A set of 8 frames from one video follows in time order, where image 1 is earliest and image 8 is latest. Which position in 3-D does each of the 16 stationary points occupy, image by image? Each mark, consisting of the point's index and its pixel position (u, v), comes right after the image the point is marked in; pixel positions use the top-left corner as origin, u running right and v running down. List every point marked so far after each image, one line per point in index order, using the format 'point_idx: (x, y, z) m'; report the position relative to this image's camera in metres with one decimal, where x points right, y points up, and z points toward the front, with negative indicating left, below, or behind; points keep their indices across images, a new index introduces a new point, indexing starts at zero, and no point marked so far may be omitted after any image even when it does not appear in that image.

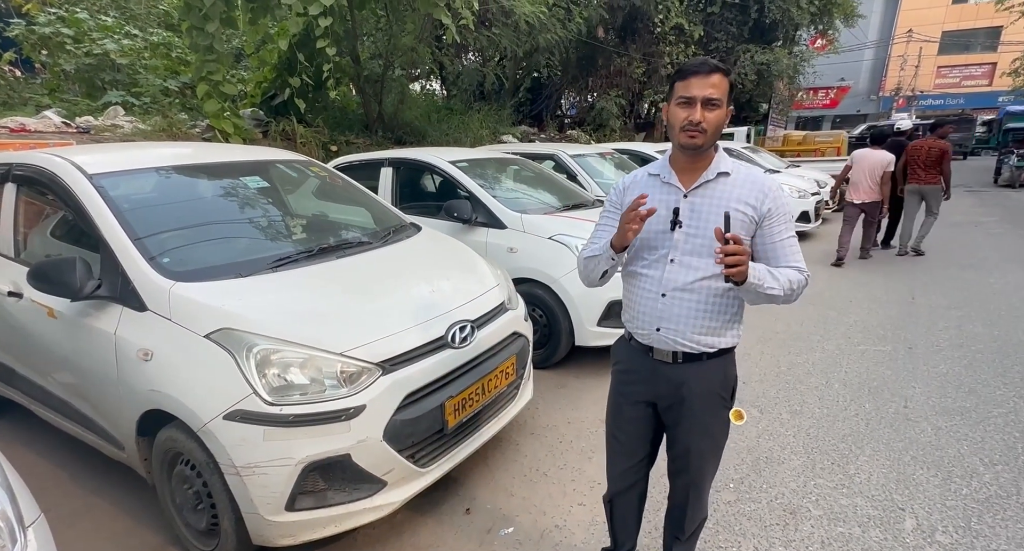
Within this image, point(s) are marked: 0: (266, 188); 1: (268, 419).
0: (-1.4, +0.5, +2.6) m
1: (-0.8, -0.5, +1.6) m
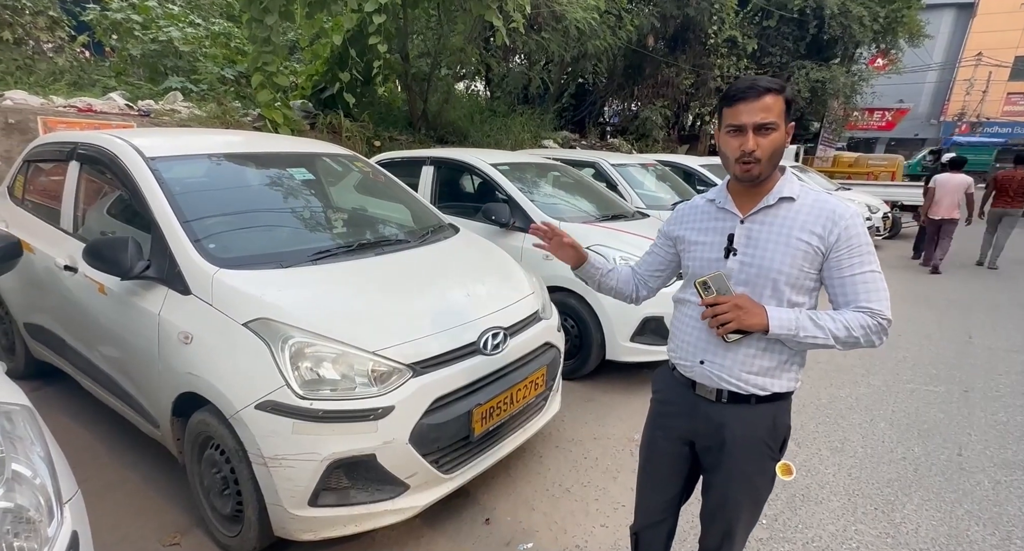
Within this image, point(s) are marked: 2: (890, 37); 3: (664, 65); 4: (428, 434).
0: (-1.1, +0.5, +2.7) m
1: (-0.7, -0.5, +1.6) m
2: (+9.4, +6.0, +11.7) m
3: (+3.5, +4.9, +10.9) m
4: (-0.3, -0.6, +1.7) m
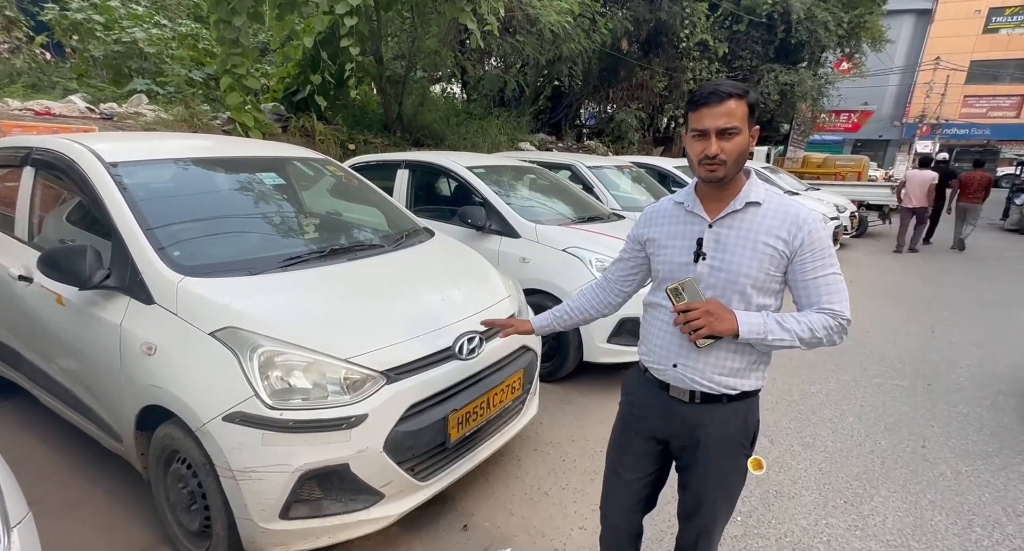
0: (-1.3, +0.5, +2.6) m
1: (-0.8, -0.5, +1.5) m
2: (+8.8, +6.1, +12.1) m
3: (+3.0, +4.9, +11.0) m
4: (-0.4, -0.6, +1.7) m
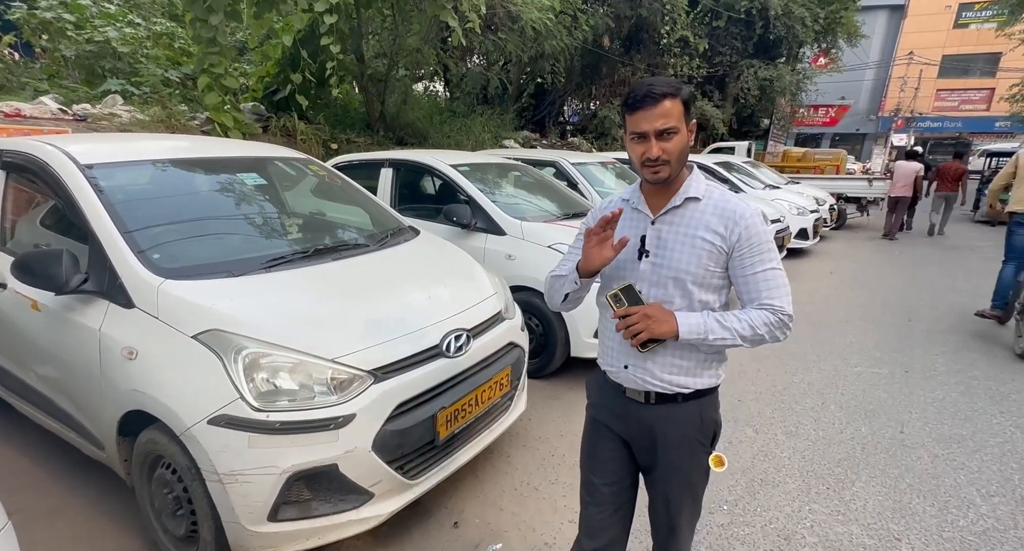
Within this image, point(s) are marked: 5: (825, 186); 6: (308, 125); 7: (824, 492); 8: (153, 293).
0: (-1.4, +0.5, +2.6) m
1: (-0.8, -0.5, +1.5) m
2: (+8.4, +6.3, +12.3) m
3: (+2.6, +5.0, +11.1) m
4: (-0.4, -0.6, +1.7) m
5: (+6.9, +2.0, +10.4) m
6: (-2.7, +2.0, +6.1) m
7: (+1.5, -1.0, +2.3) m
8: (-1.3, -0.1, +1.7) m
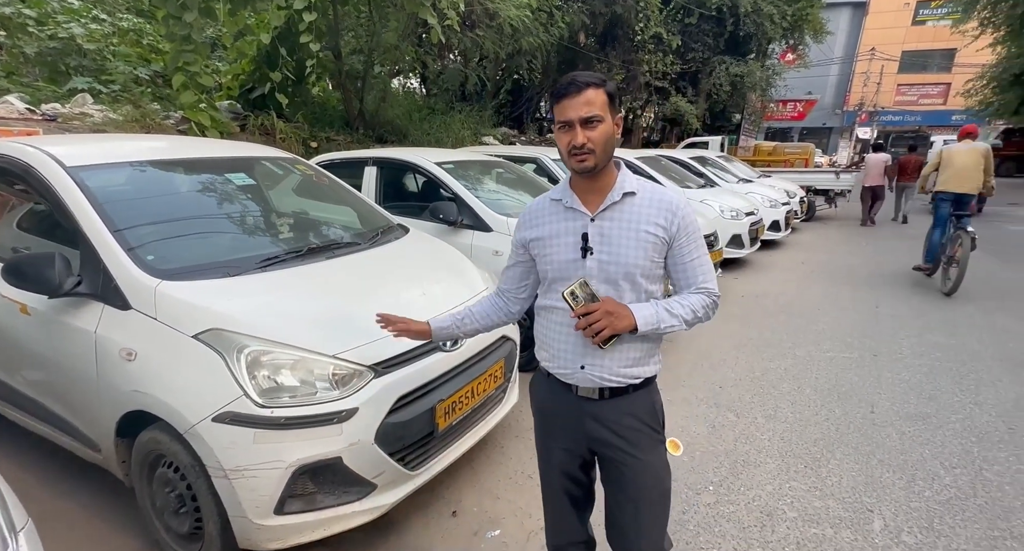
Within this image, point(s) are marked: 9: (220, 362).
0: (-1.4, +0.5, +2.6) m
1: (-0.8, -0.5, +1.5) m
2: (+7.7, +6.6, +12.7) m
3: (+2.0, +5.1, +11.2) m
4: (-0.4, -0.6, +1.8) m
5: (+6.5, +2.2, +10.8) m
6: (-2.9, +2.0, +6.0) m
7: (+1.5, -1.0, +2.4) m
8: (-1.3, -0.1, +1.7) m
9: (-1.0, -0.3, +1.6) m
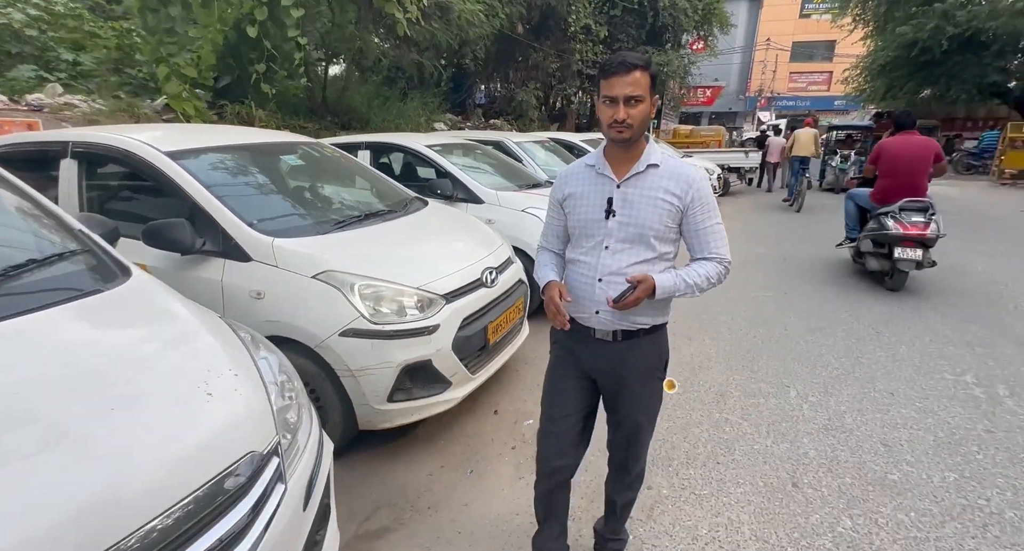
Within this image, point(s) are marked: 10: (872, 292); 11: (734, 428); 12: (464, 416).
0: (-1.4, +0.7, +3.0) m
1: (-0.6, -0.3, +2.1) m
2: (+5.9, +7.5, +14.2) m
3: (+0.5, +5.7, +11.9) m
4: (-0.3, -0.3, +2.4) m
5: (+5.2, +3.1, +12.2) m
6: (-3.4, +2.2, +6.2) m
7: (+1.6, -0.6, +3.3) m
8: (-1.2, +0.1, +2.2) m
9: (-0.8, -0.1, +2.1) m
10: (+3.6, -0.2, +4.6) m
11: (+1.2, -0.8, +2.5) m
12: (-0.3, -0.8, +2.7) m
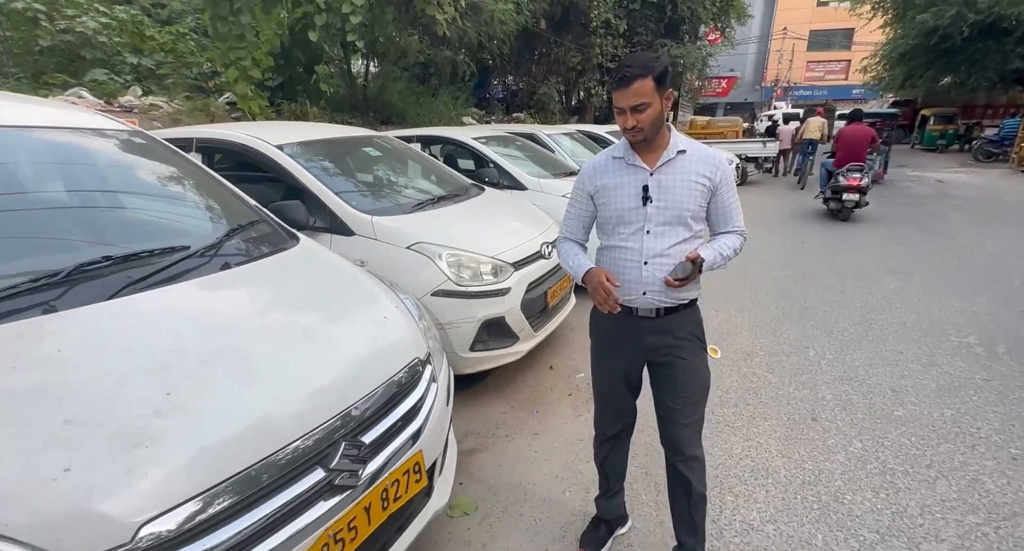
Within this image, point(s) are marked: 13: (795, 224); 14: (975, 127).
0: (-1.1, +0.9, +3.5) m
1: (-0.3, -0.1, +2.5) m
2: (+6.5, +7.9, +14.3) m
3: (+1.1, +6.0, +12.2) m
4: (+0.1, -0.2, +2.8) m
5: (+5.7, +3.4, +12.4) m
6: (-3.0, +2.4, +6.7) m
7: (+2.0, -0.4, +3.7) m
8: (-0.8, +0.3, +2.6) m
9: (-0.4, +0.1, +2.6) m
10: (+4.0, +0.1, +5.0) m
11: (+1.5, -0.6, +2.9) m
12: (+0.1, -0.6, +3.1) m
13: (+4.5, +0.8, +7.6) m
14: (+17.3, +5.6, +17.6) m
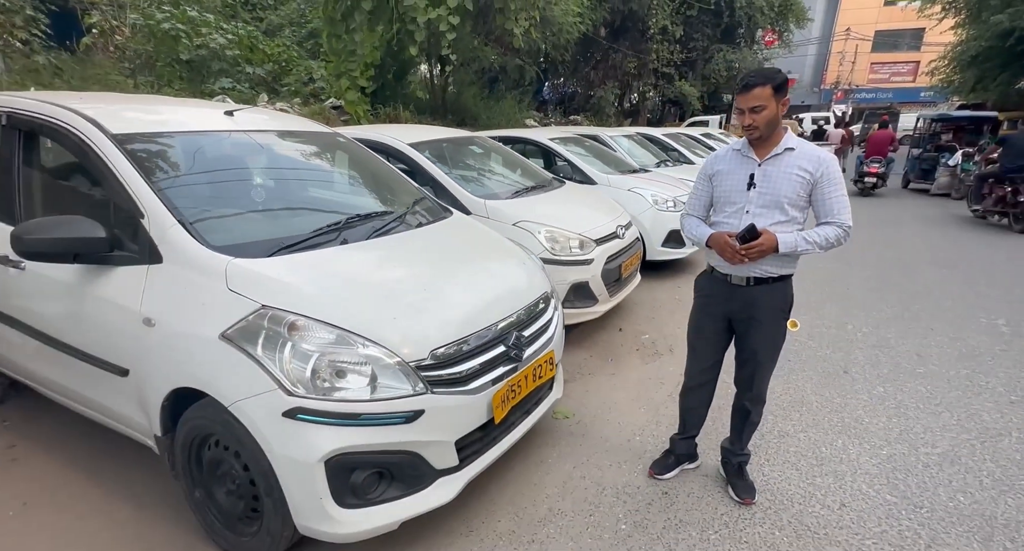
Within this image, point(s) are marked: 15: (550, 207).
0: (-0.4, +1.1, +4.2) m
1: (+0.3, +0.1, +3.2) m
2: (+8.3, +7.8, +14.4) m
3: (+2.7, +6.1, +12.8) m
4: (+0.7, 0.0, +3.4) m
5: (+7.2, +3.3, +12.6) m
6: (-2.0, +2.6, +7.6) m
7: (+2.6, -0.3, +4.2) m
8: (-0.2, +0.5, +3.4) m
9: (+0.1, +0.3, +3.2) m
10: (+4.7, +0.1, +5.3) m
11: (+2.1, -0.5, +3.4) m
12: (+0.7, -0.5, +3.8) m
13: (+5.5, +0.8, +7.8) m
14: (+19.3, +5.1, +16.7) m
15: (+0.3, +0.5, +3.6) m
